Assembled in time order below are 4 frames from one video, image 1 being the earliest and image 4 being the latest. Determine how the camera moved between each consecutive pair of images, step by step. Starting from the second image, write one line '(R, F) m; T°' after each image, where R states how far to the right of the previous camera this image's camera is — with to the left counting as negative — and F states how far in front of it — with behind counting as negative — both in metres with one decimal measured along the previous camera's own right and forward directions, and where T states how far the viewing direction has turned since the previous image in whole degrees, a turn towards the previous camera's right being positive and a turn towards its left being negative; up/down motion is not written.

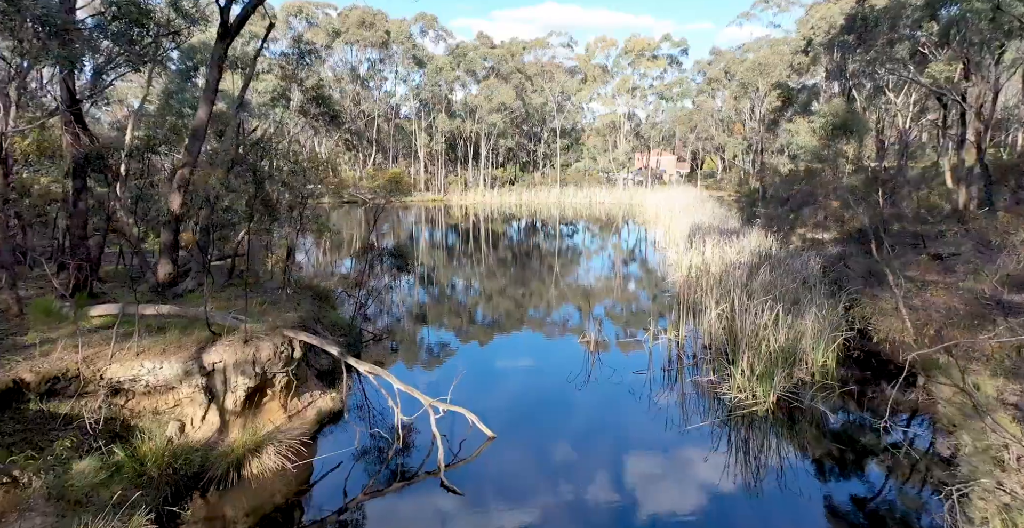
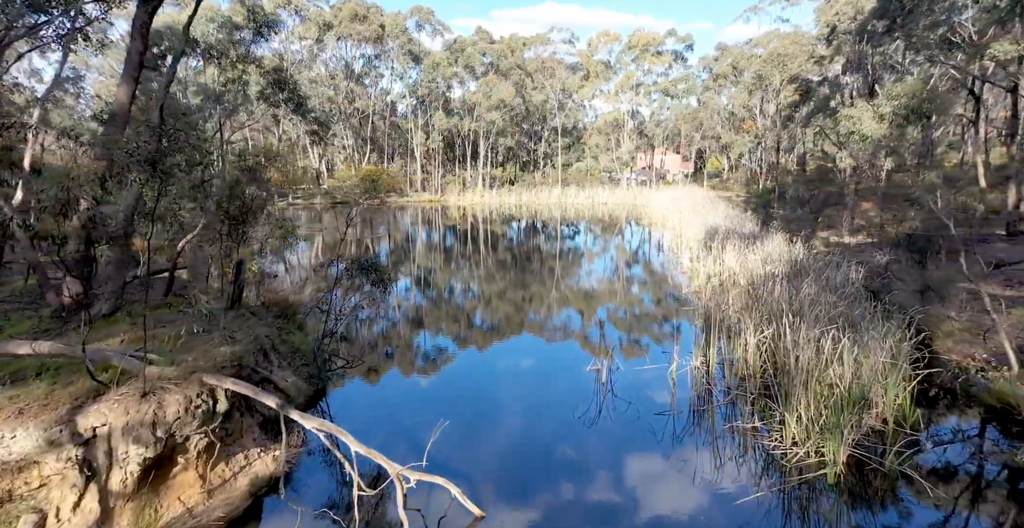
(0.0, +1.4) m; 0°
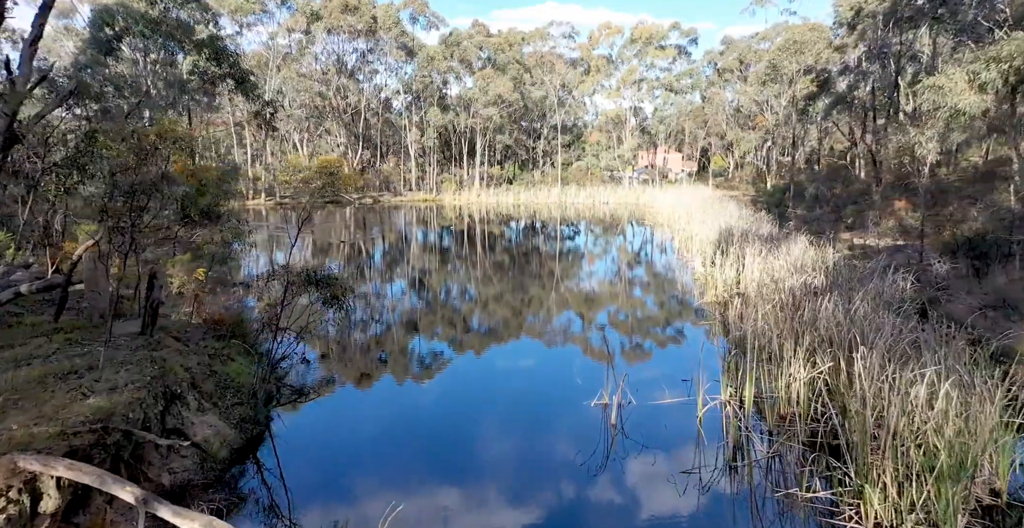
(+0.1, +1.4) m; 0°
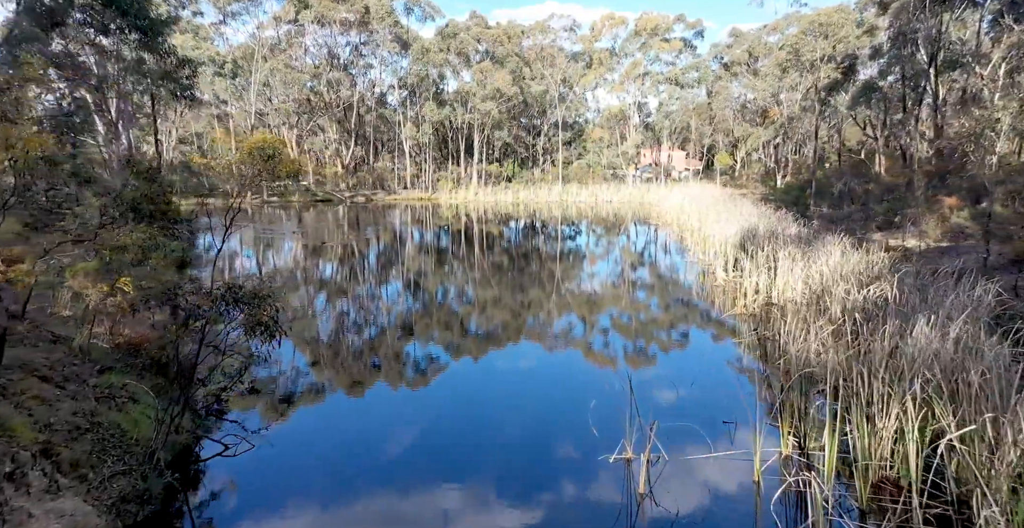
(0.0, +1.5) m; 0°
